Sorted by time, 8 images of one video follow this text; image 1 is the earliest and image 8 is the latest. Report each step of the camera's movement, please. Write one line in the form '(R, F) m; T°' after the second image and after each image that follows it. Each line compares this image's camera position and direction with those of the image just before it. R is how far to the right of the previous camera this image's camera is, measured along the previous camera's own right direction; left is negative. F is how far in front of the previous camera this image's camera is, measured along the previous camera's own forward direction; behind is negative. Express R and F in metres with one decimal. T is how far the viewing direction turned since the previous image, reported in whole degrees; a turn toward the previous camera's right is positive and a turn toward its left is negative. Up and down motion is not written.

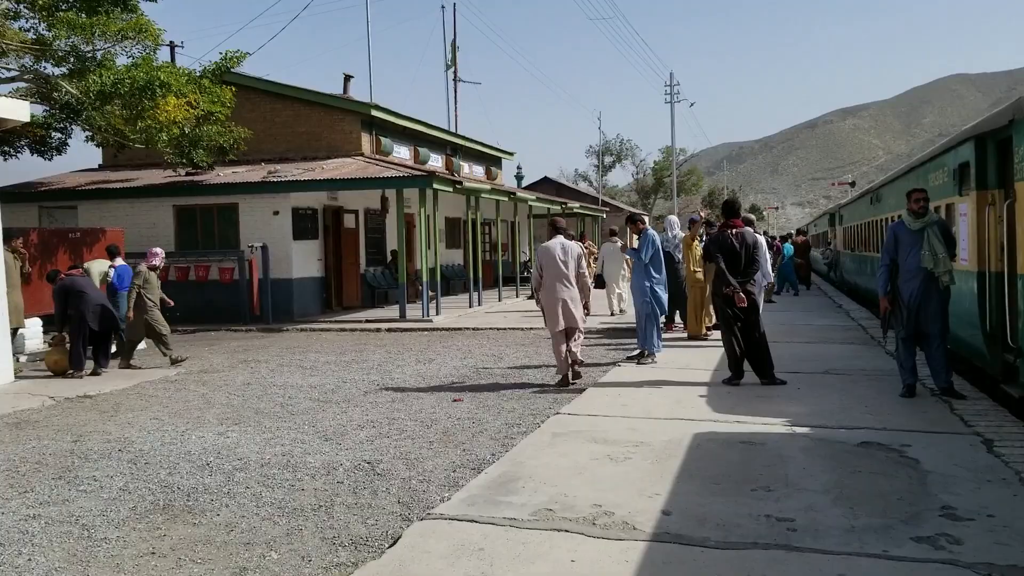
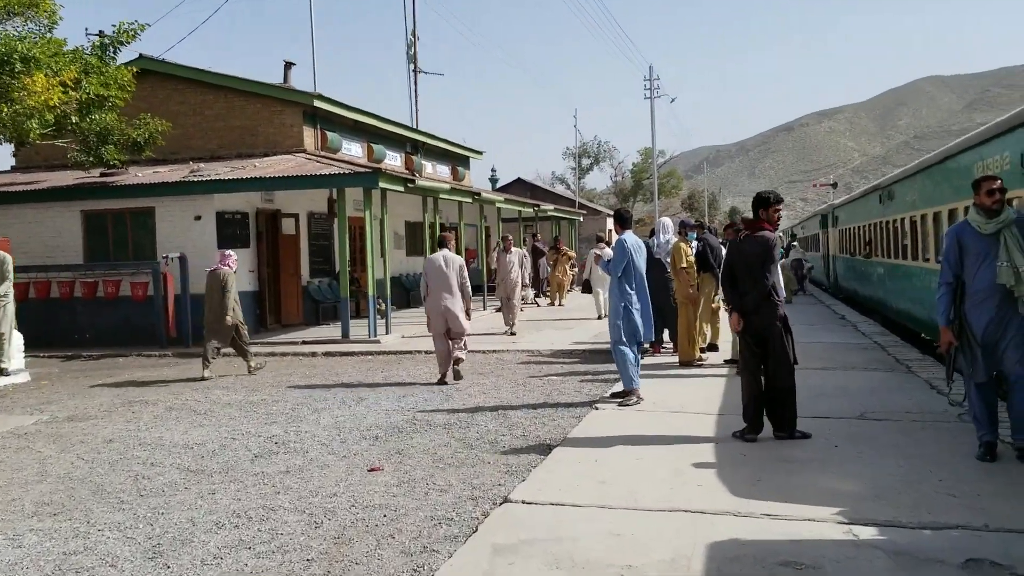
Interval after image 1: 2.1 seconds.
(+0.3, +2.3) m; +1°
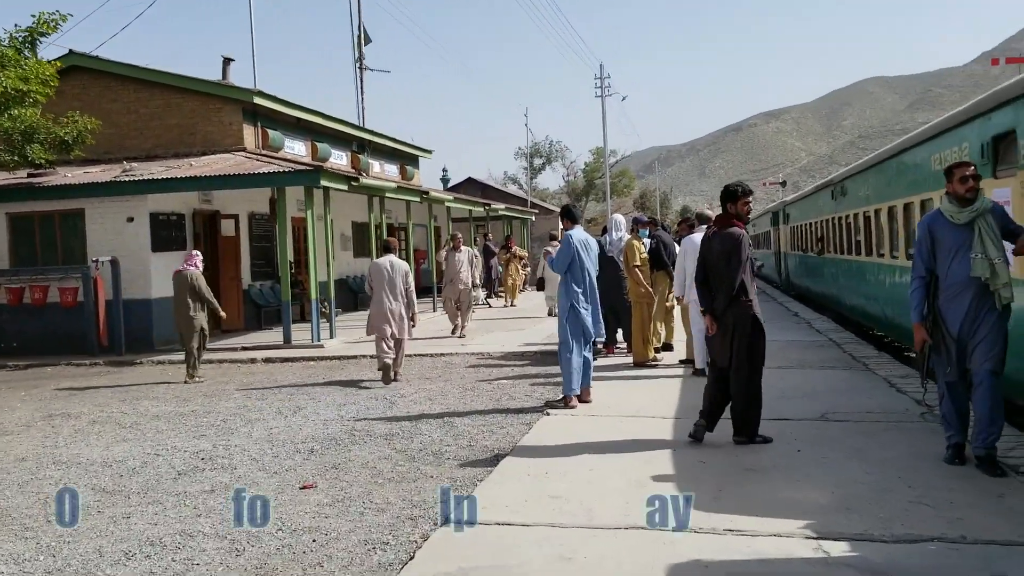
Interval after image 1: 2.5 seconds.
(+0.1, +0.4) m; +3°
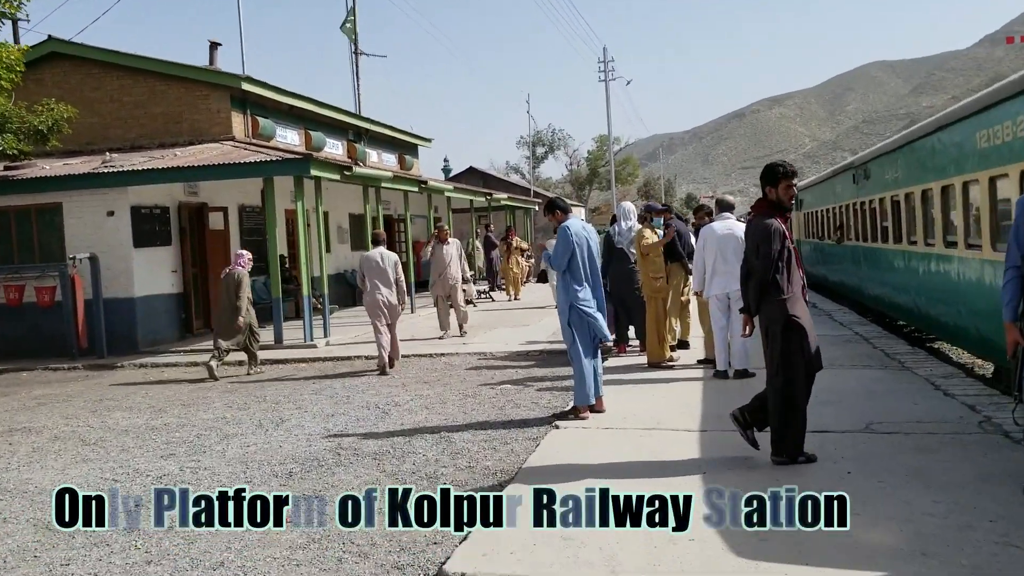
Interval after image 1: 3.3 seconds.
(0.0, +0.8) m; 0°
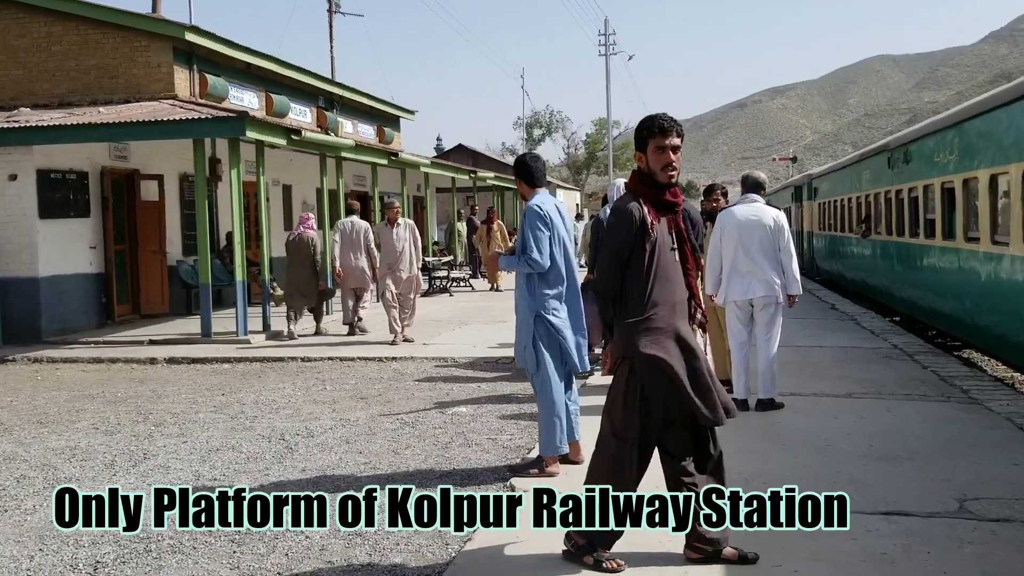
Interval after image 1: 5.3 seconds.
(+0.3, +2.0) m; 0°
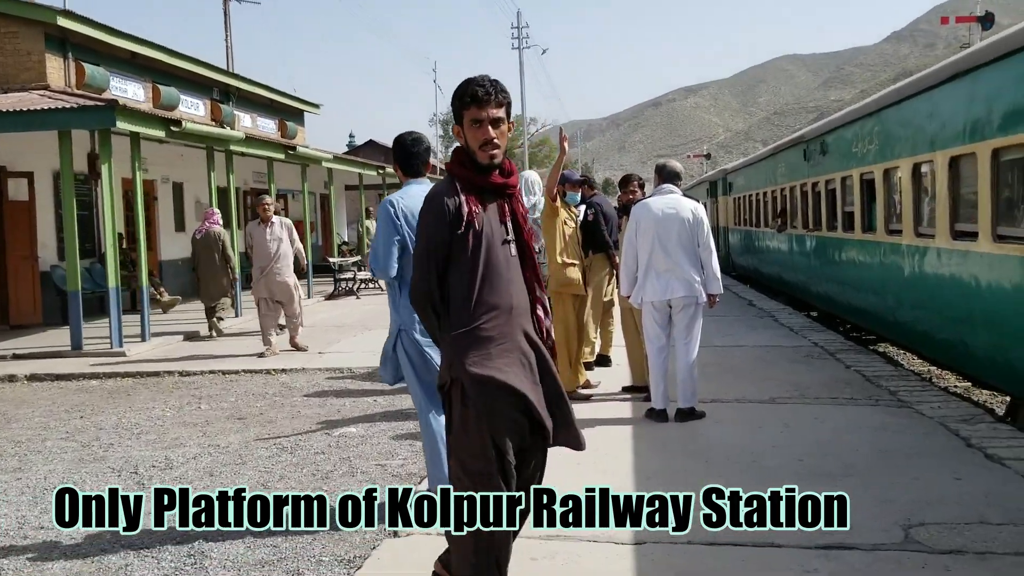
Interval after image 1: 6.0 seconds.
(+0.2, +0.7) m; +5°
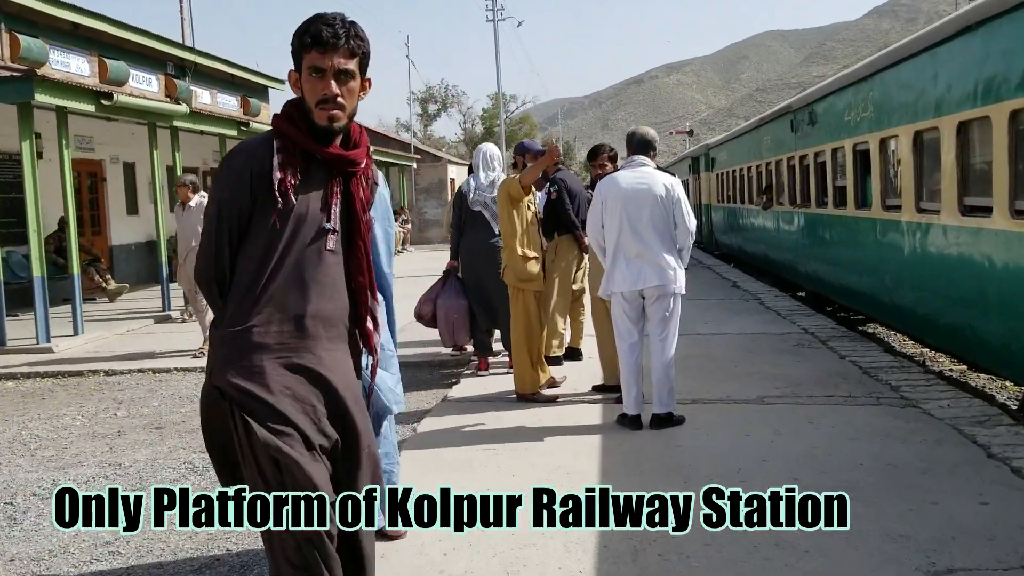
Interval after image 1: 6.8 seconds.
(+0.2, +0.8) m; +1°
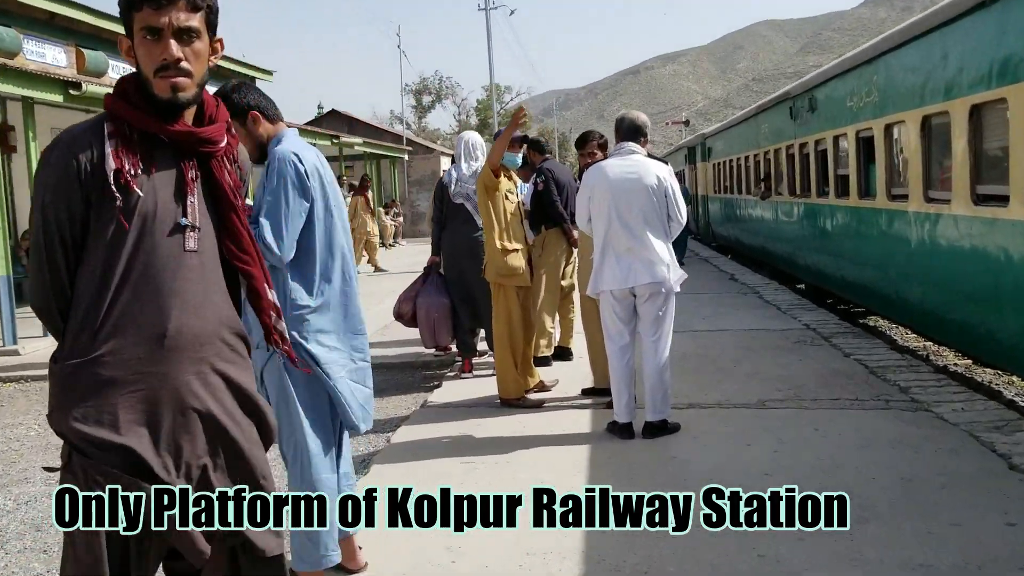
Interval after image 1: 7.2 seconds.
(+0.1, +0.4) m; 0°
